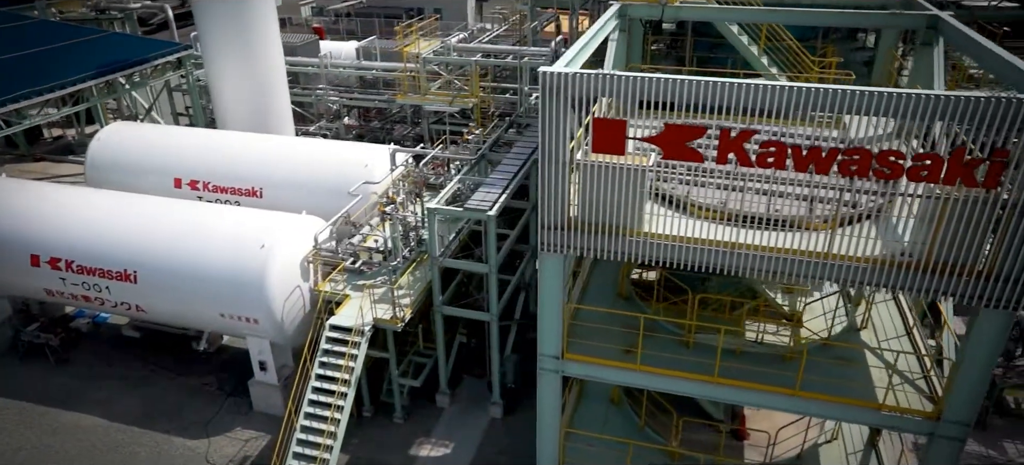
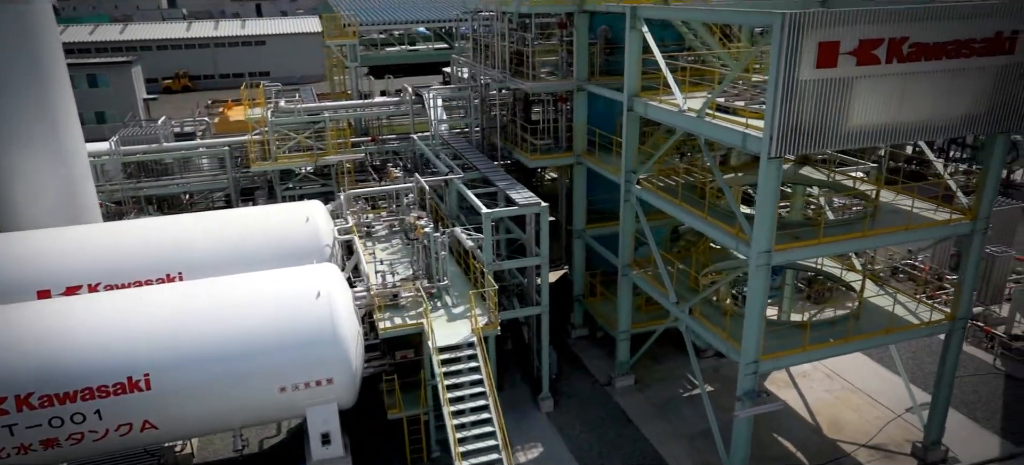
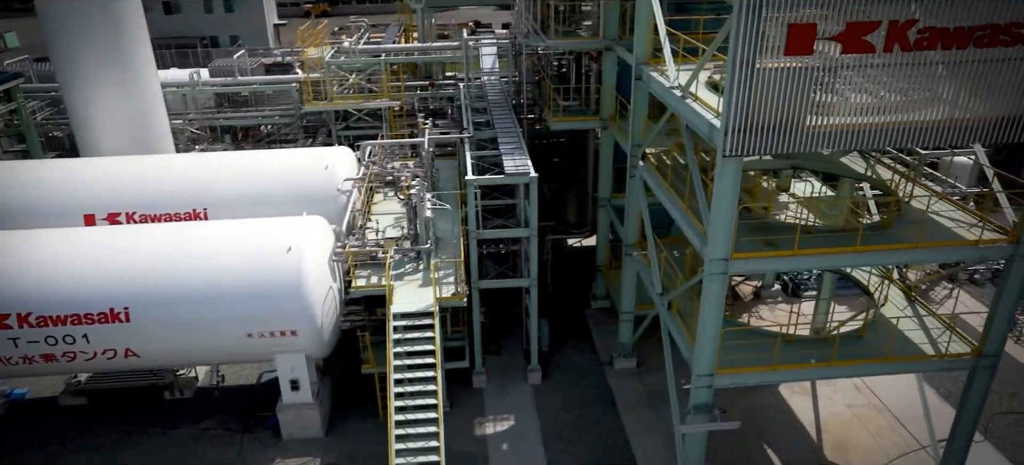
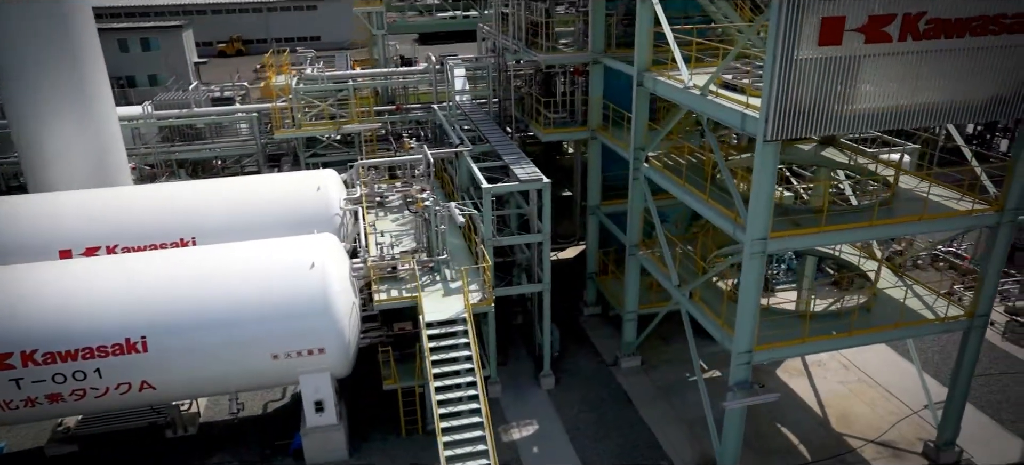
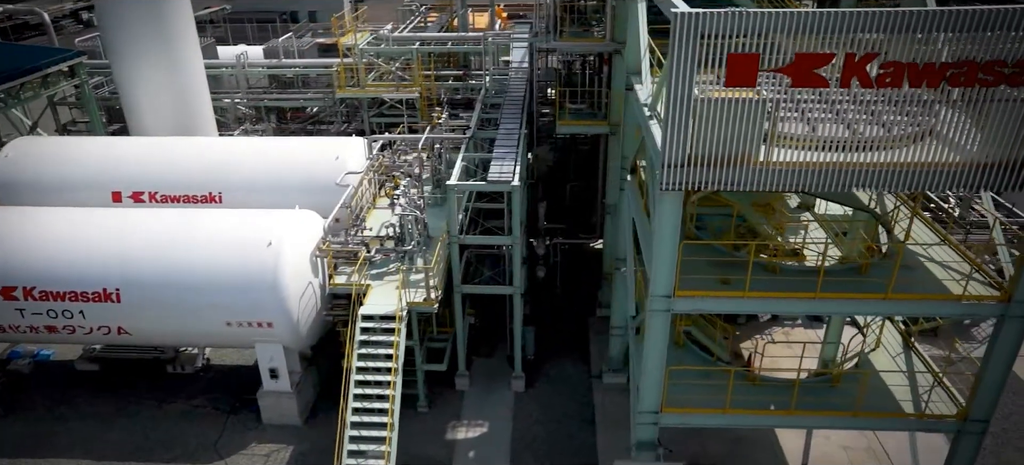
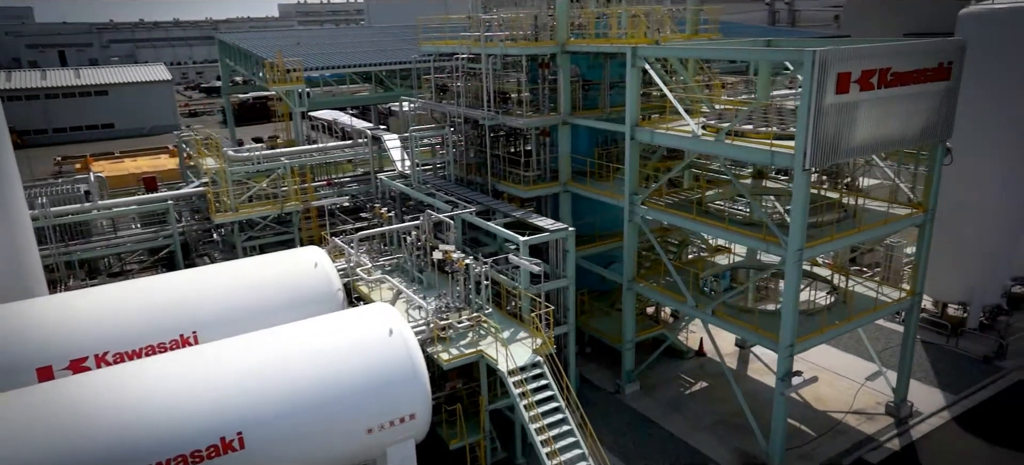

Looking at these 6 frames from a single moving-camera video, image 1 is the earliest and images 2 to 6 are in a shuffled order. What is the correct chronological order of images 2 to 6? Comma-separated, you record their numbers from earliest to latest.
5, 3, 4, 2, 6
